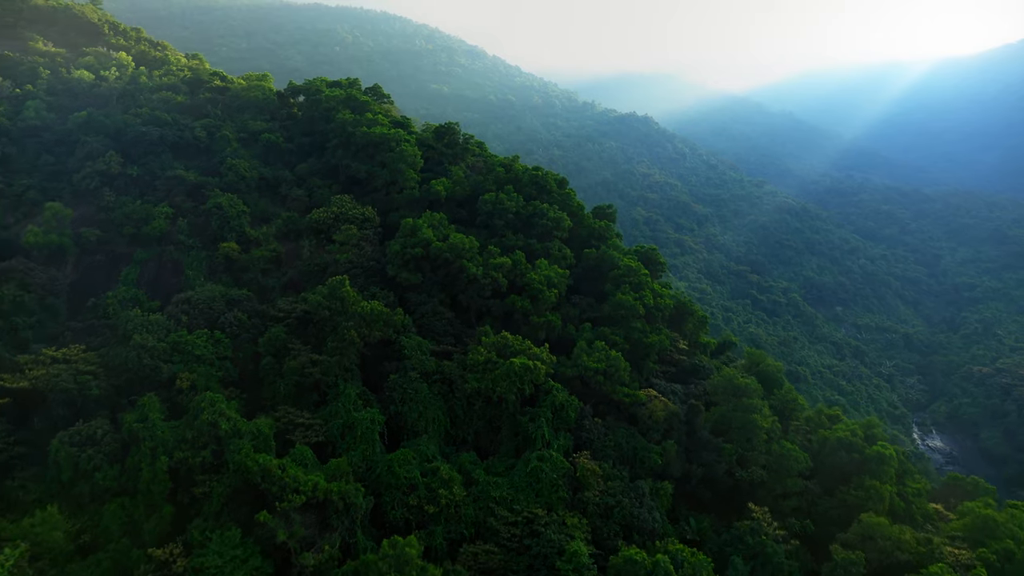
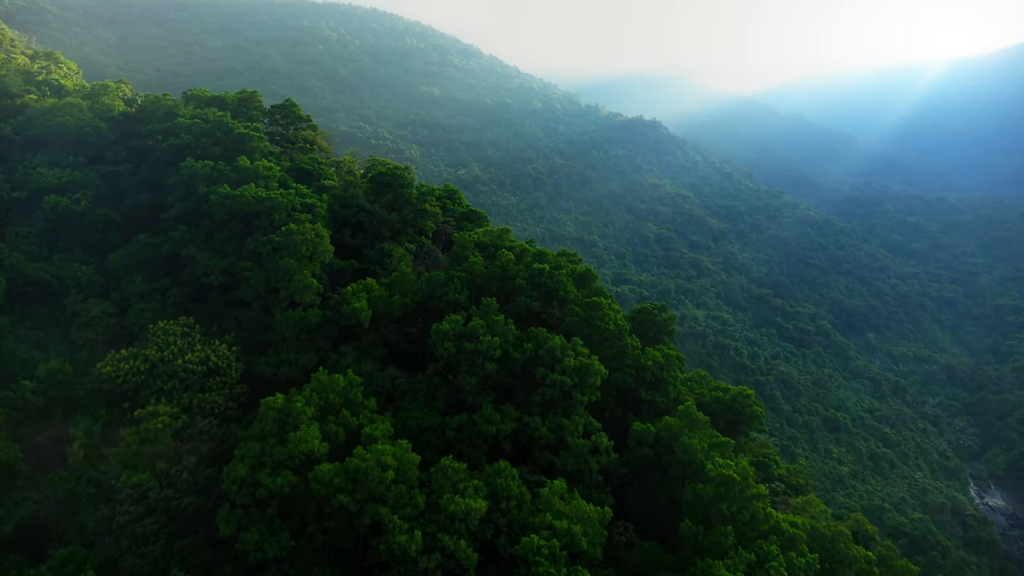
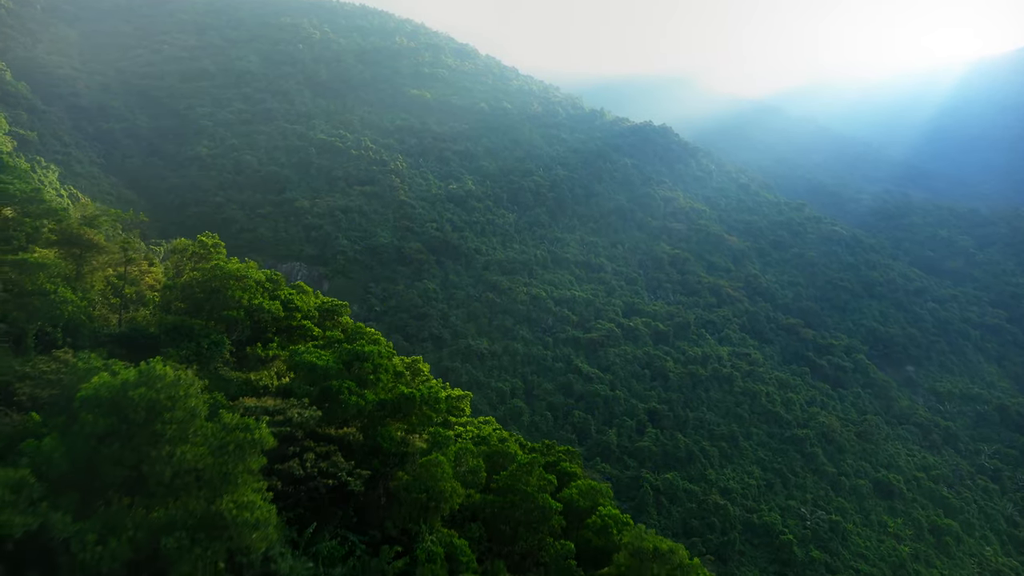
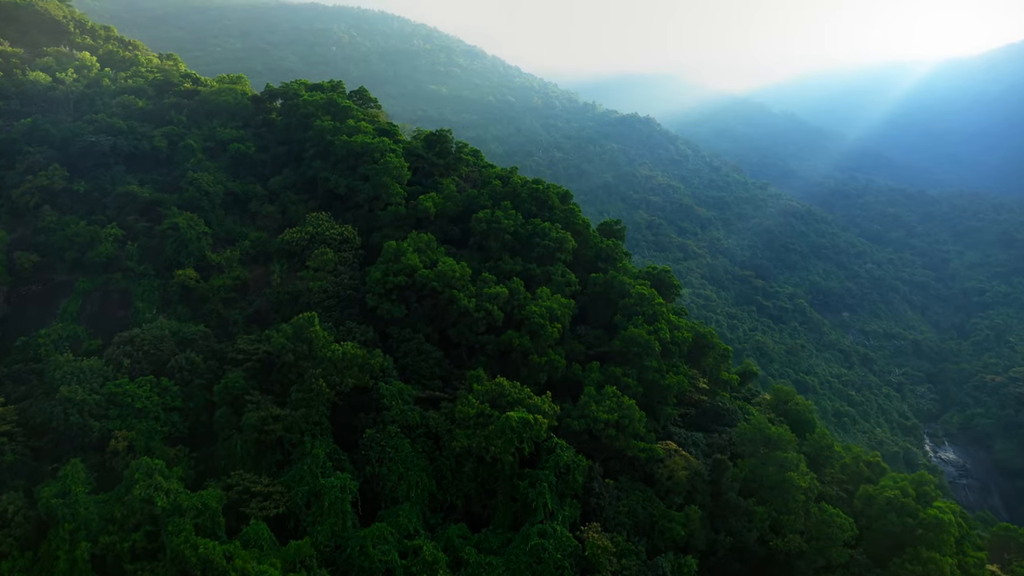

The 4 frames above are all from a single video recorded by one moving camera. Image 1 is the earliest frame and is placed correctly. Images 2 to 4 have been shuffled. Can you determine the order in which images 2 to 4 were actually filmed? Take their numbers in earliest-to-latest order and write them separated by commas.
4, 2, 3
